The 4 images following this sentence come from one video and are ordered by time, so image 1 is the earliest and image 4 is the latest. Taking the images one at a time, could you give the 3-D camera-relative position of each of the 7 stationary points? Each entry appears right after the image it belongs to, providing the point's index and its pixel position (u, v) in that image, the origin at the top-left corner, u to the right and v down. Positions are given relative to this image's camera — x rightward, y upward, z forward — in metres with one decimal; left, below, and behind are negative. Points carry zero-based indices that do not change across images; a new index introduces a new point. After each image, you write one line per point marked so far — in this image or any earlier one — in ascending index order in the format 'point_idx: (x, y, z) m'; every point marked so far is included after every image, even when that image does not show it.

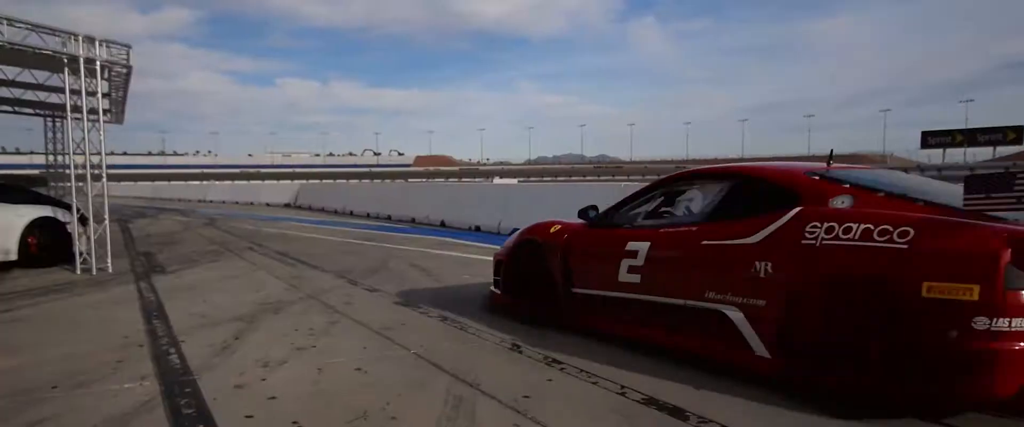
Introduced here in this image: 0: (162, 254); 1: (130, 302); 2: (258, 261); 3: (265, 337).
0: (-6.7, -0.7, +14.6) m
1: (-4.3, -1.0, +8.7) m
2: (-4.3, -0.8, +12.8) m
3: (-2.1, -1.1, +6.6) m
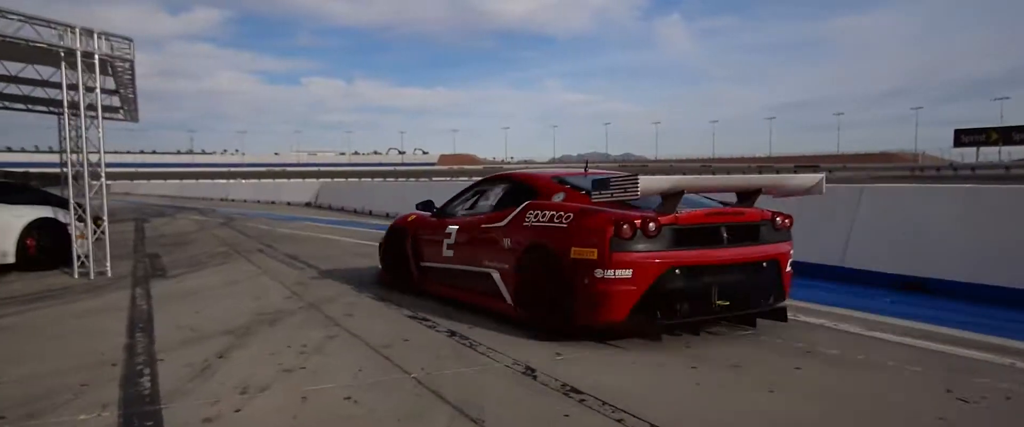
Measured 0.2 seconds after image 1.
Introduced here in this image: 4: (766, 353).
0: (-6.3, -0.8, +14.1) m
1: (-4.1, -1.0, +8.1) m
2: (-3.9, -0.8, +12.2) m
3: (-2.0, -1.1, +5.9) m
4: (+1.9, -1.1, +5.8) m
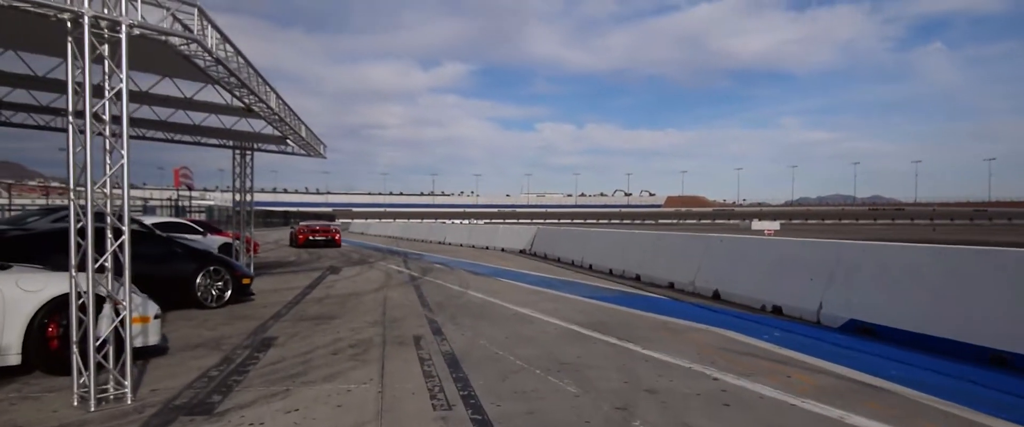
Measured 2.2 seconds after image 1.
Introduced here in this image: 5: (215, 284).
0: (-2.8, -1.6, +9.6) m
1: (-2.4, -1.5, +3.2) m
2: (-1.1, -1.6, +7.1) m
3: (-1.0, -1.5, +0.5) m
4: (+2.7, -1.5, -0.7) m
5: (-5.0, -1.2, +13.0) m
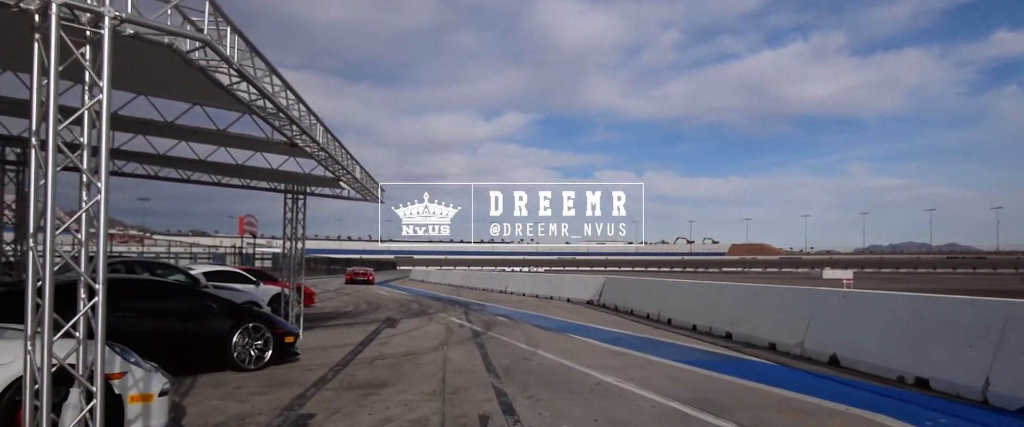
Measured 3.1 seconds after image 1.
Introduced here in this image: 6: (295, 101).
0: (-1.9, -2.1, +7.9) m
1: (-2.0, -1.7, +1.4) m
2: (-0.3, -1.9, +5.2) m
3: (-0.8, -1.5, -1.3) m
4: (+2.8, -1.4, -2.8) m
5: (-3.8, -1.9, +11.4) m
6: (-2.5, +1.2, +9.6) m
